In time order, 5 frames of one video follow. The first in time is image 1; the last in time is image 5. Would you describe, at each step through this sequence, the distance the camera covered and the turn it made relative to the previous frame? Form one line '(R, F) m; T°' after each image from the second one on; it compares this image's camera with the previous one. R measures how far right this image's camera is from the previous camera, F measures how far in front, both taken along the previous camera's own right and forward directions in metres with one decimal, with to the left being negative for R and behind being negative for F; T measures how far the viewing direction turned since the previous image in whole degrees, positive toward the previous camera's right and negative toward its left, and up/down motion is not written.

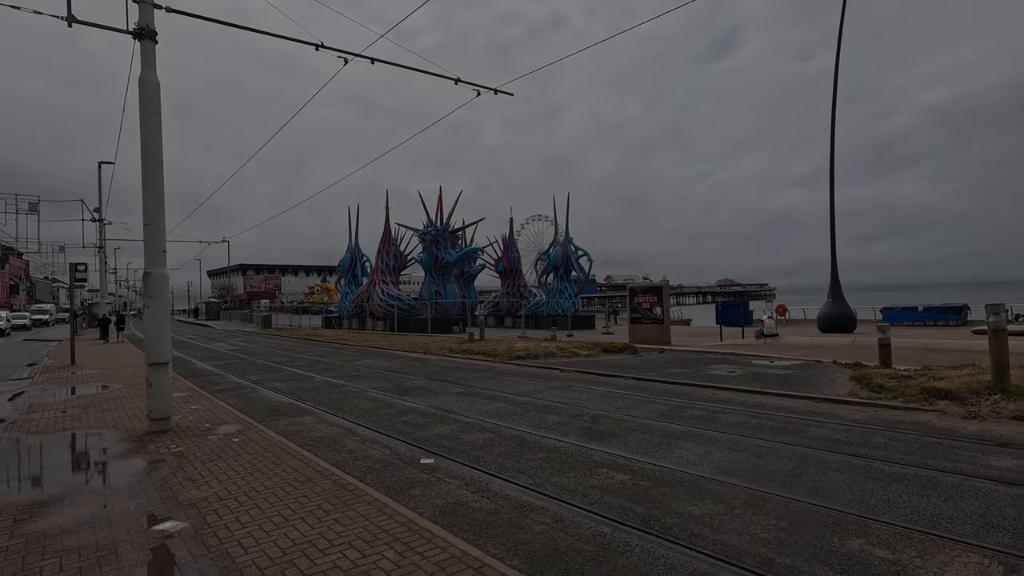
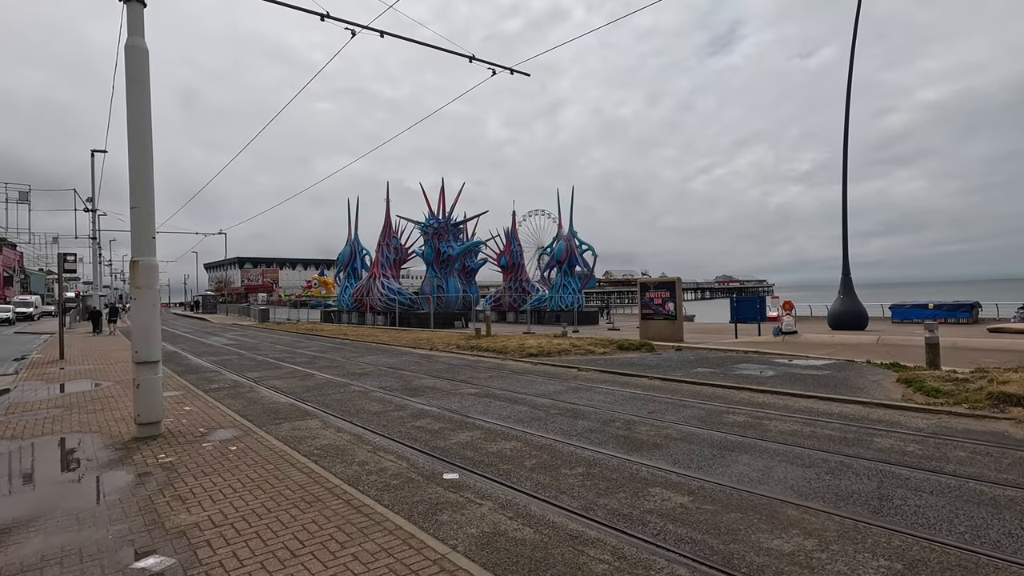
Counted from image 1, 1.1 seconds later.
(-0.5, +0.9) m; 0°
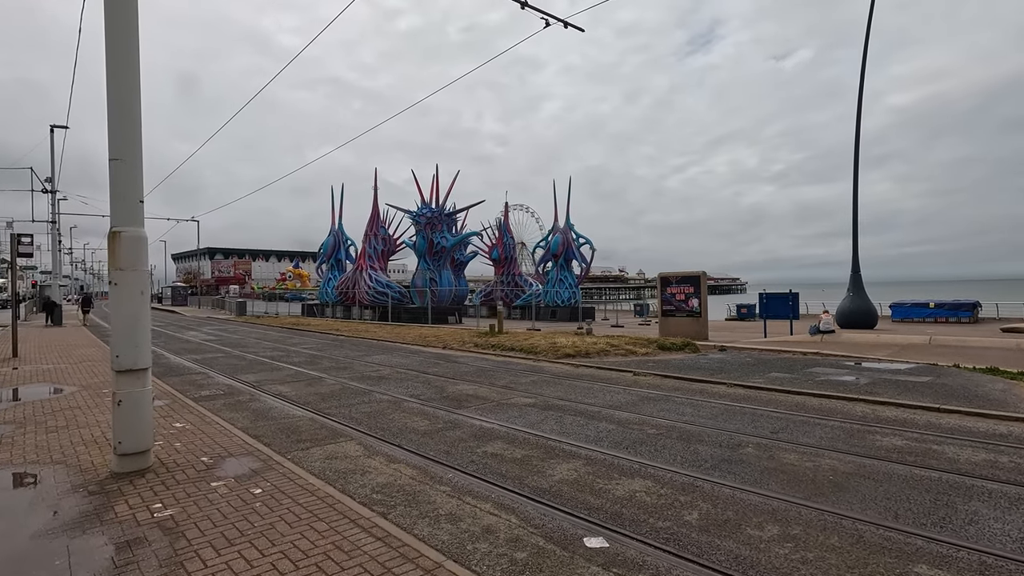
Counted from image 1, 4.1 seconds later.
(-1.6, +2.0) m; +3°
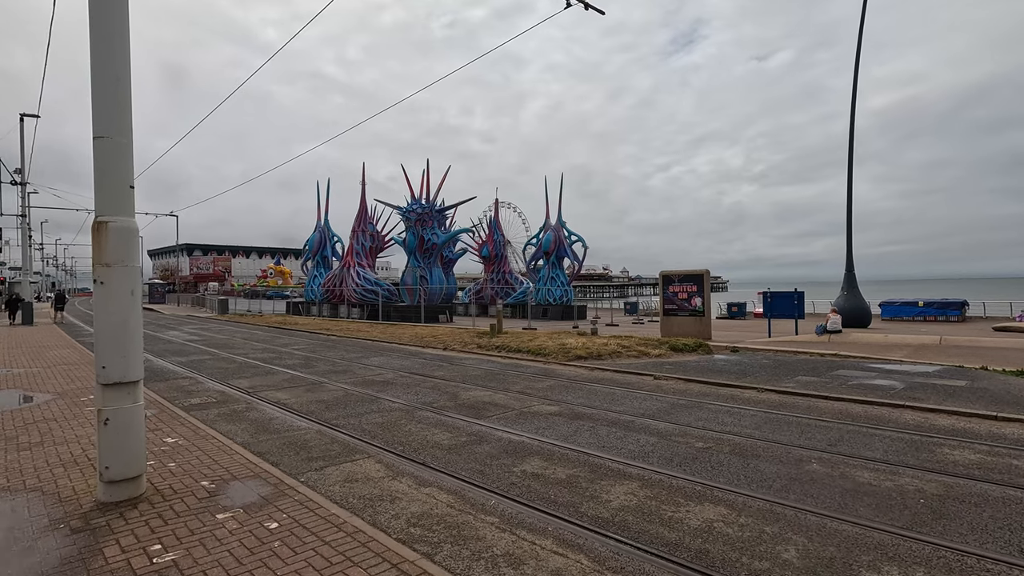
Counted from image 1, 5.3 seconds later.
(-0.7, +0.7) m; +2°
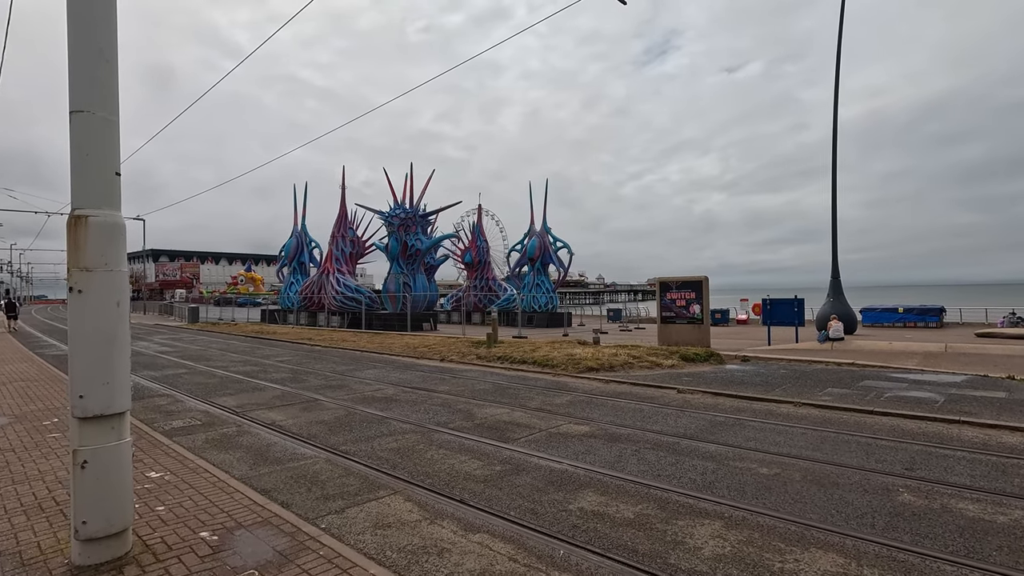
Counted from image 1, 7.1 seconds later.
(-0.8, +0.9) m; +3°
